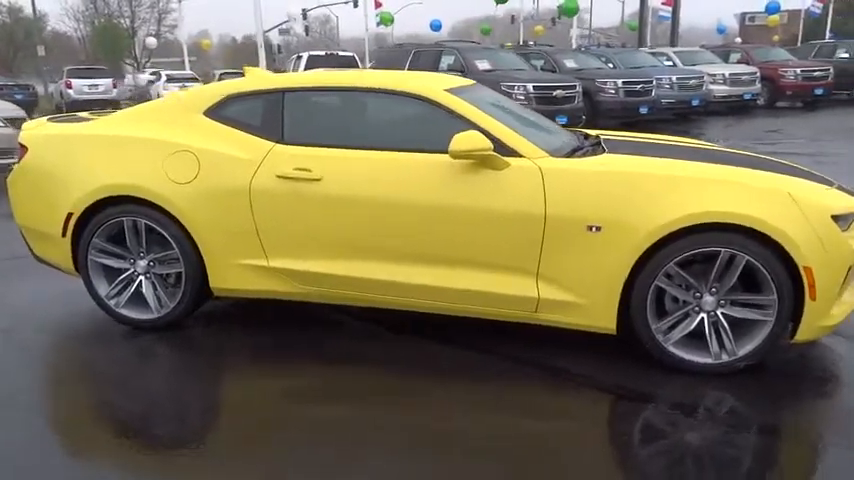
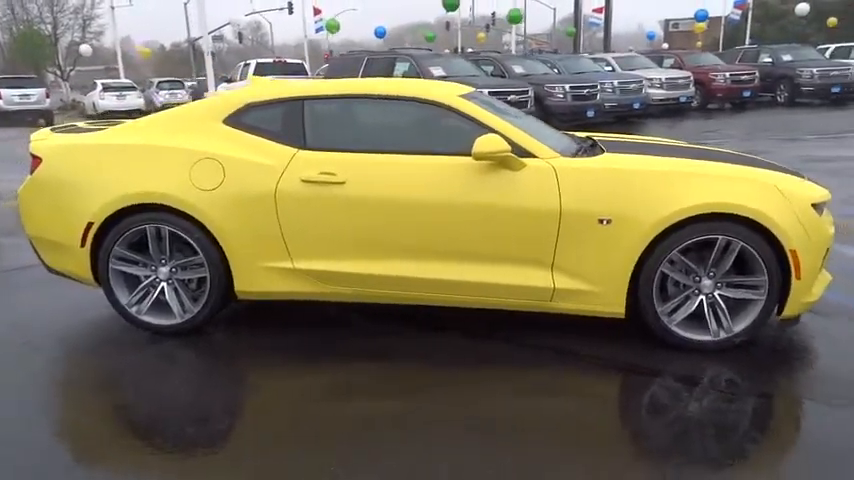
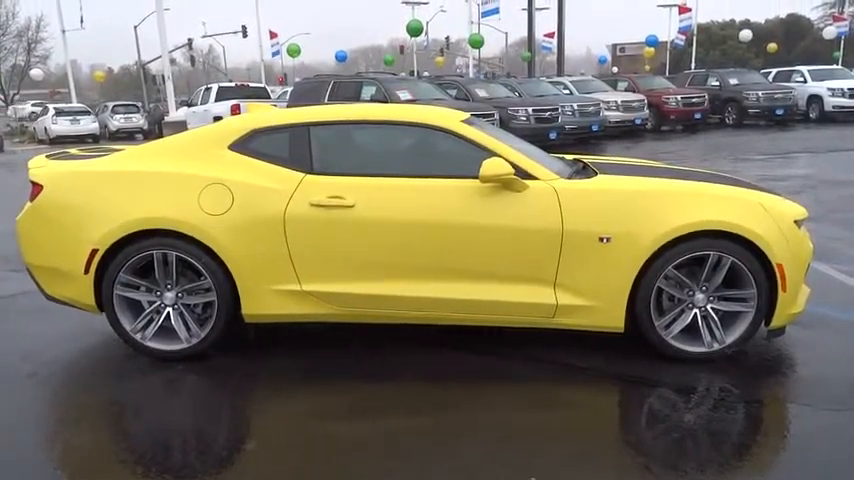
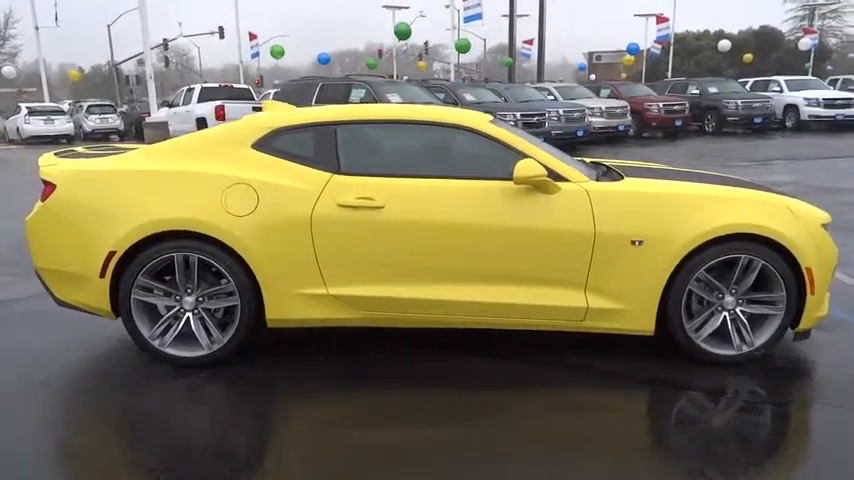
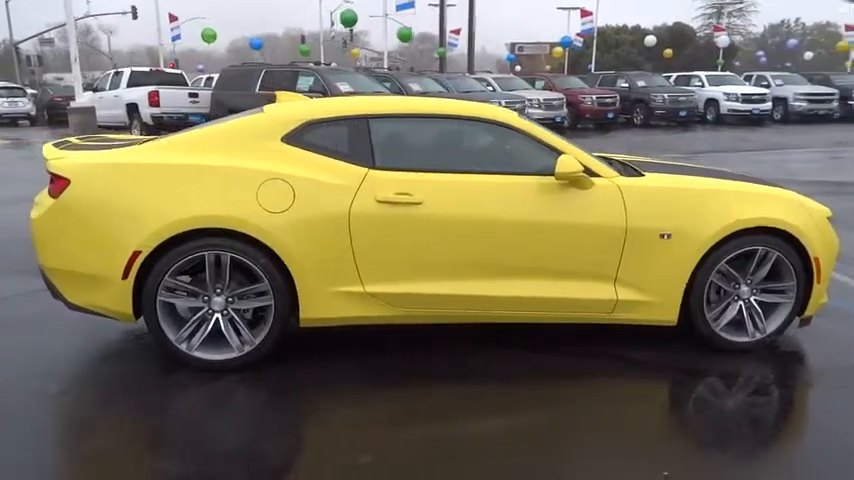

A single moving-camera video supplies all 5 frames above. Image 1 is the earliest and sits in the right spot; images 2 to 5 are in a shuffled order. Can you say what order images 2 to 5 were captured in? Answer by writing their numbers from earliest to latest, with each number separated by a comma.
2, 3, 4, 5
